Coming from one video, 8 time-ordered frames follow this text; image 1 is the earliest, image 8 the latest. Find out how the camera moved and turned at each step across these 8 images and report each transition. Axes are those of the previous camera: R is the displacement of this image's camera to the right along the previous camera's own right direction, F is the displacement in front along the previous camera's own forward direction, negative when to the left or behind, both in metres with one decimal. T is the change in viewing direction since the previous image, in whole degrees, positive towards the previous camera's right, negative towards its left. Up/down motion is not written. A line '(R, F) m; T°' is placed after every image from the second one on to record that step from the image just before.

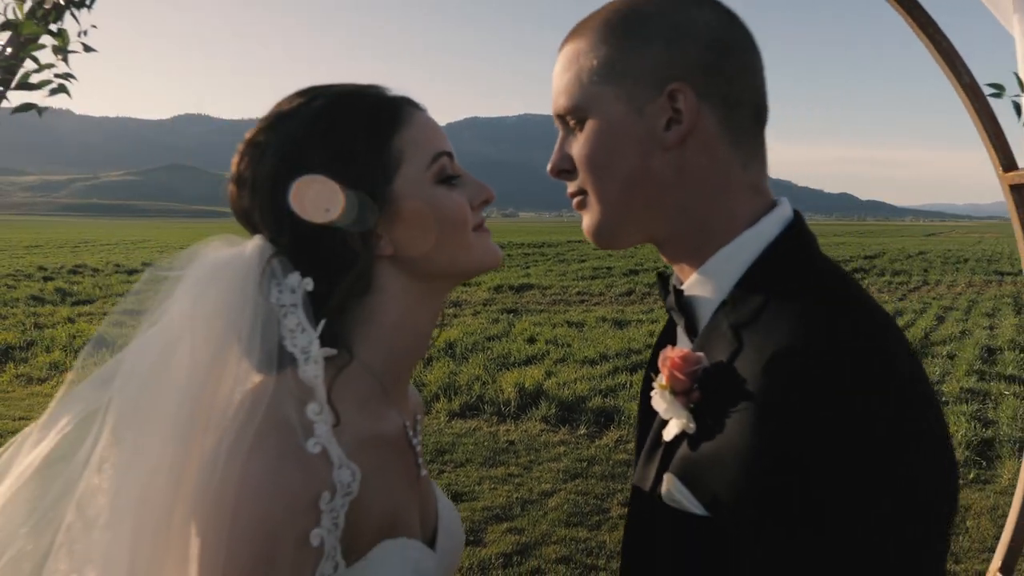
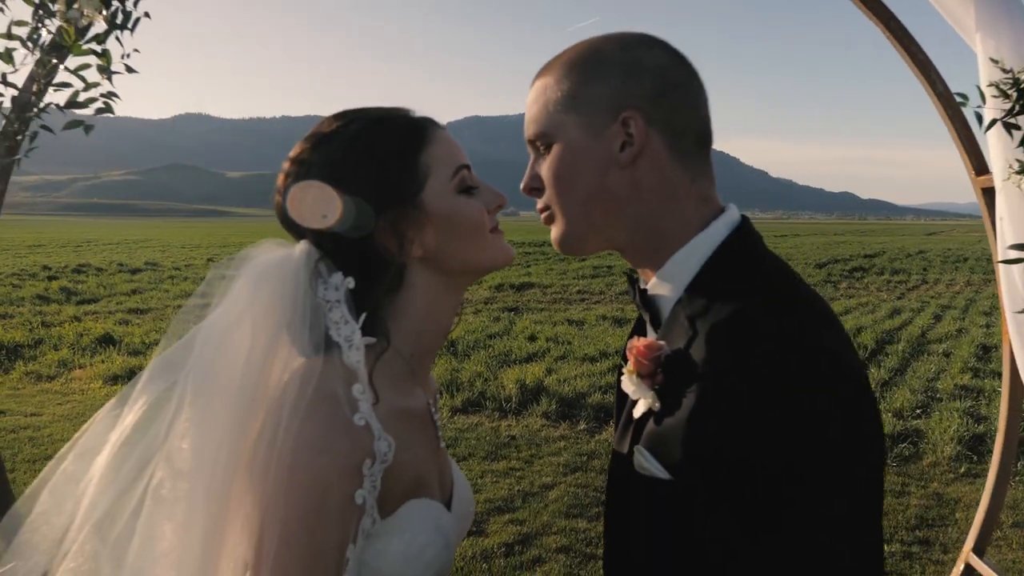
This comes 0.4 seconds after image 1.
(0.0, -0.2) m; 0°
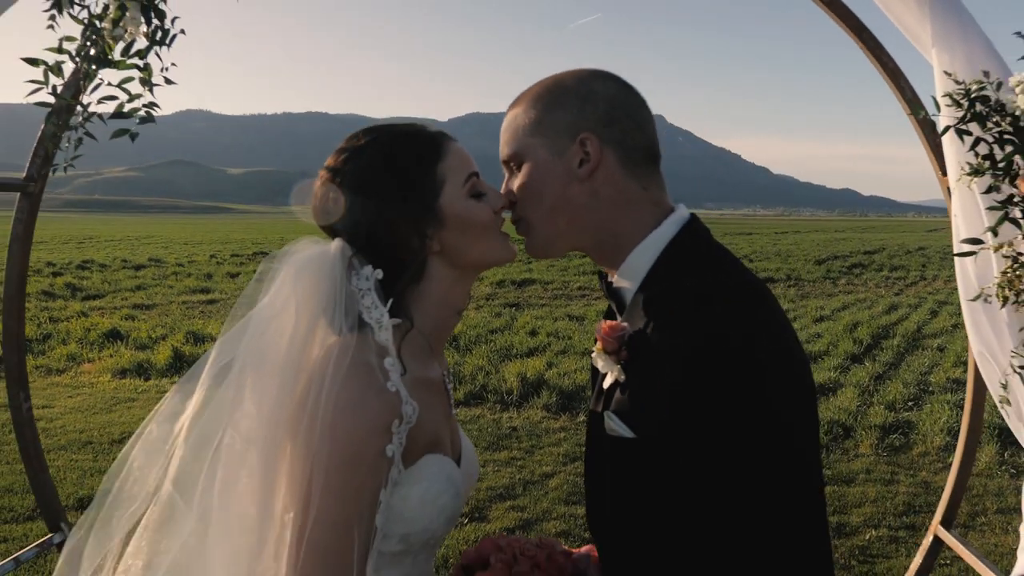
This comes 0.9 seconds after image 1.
(0.0, -0.2) m; 0°
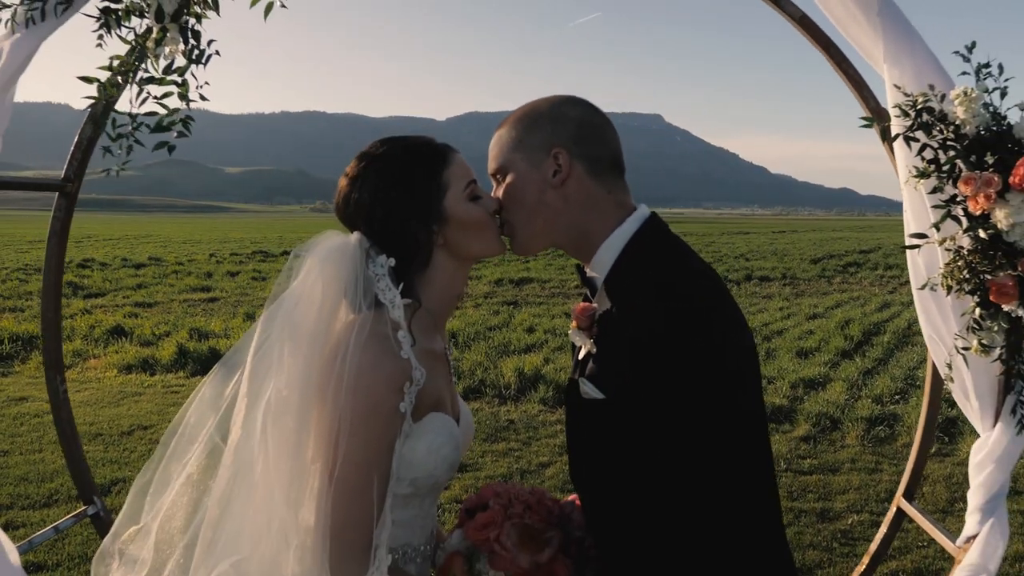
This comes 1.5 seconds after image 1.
(0.0, -0.2) m; 0°
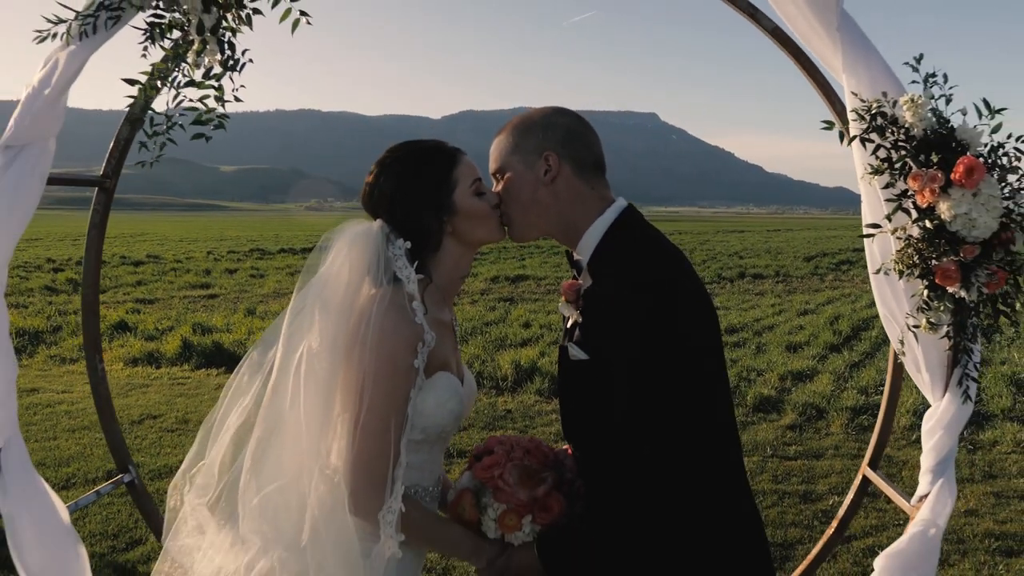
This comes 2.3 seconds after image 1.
(0.0, -0.3) m; 0°
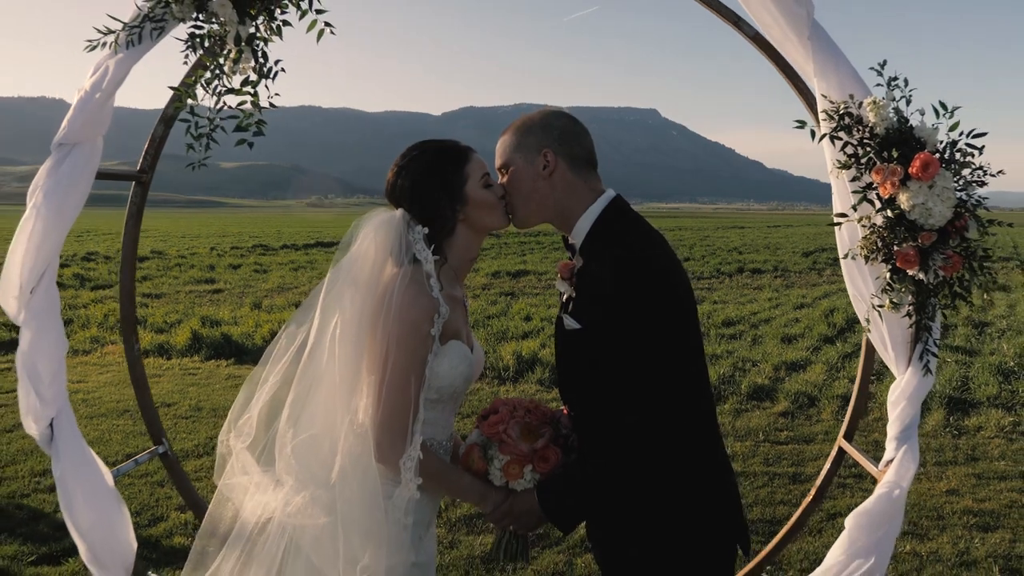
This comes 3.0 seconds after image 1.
(0.0, -0.3) m; 0°
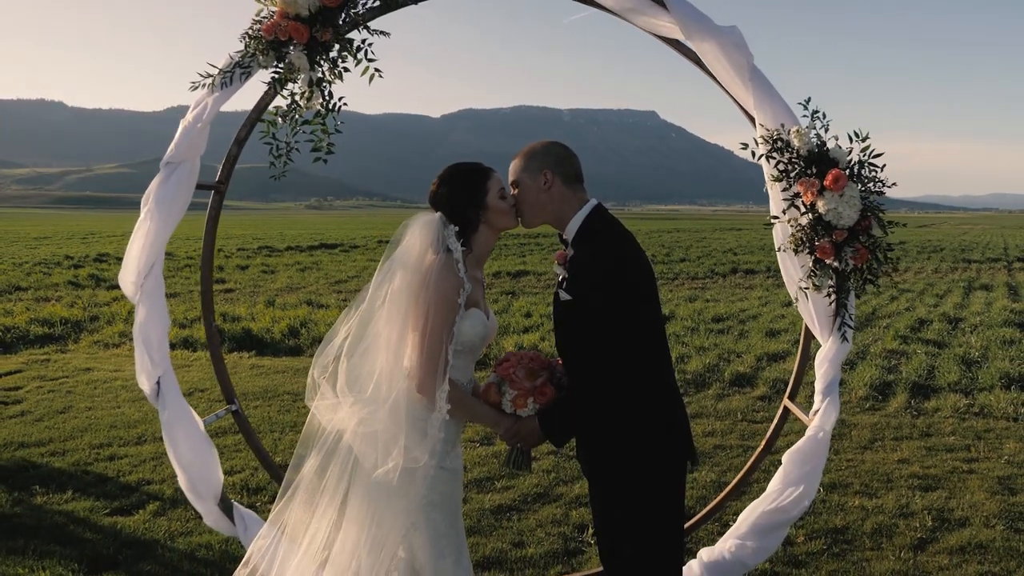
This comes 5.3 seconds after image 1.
(0.0, -0.8) m; 0°
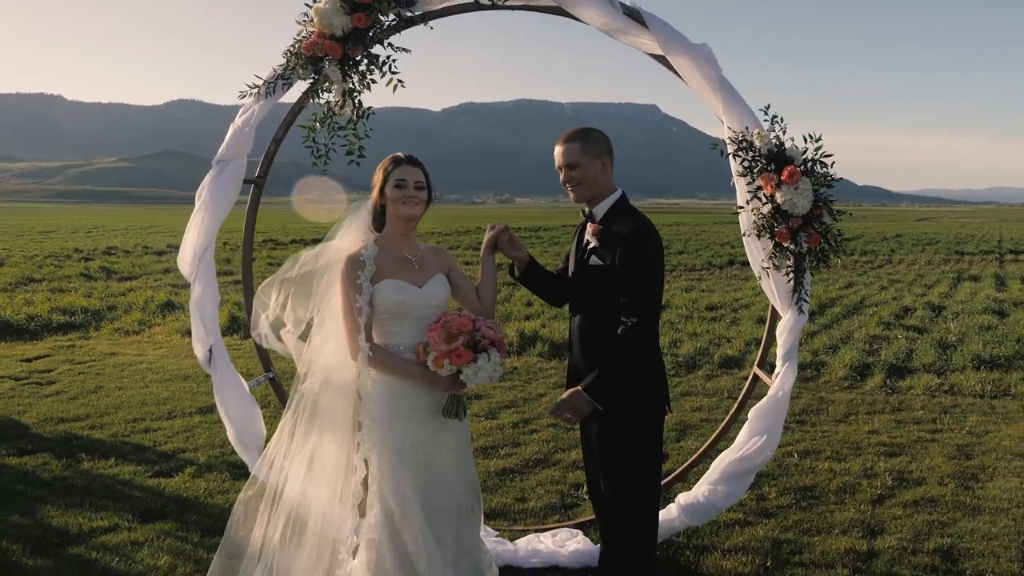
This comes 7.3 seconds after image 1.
(0.0, -0.6) m; 0°
